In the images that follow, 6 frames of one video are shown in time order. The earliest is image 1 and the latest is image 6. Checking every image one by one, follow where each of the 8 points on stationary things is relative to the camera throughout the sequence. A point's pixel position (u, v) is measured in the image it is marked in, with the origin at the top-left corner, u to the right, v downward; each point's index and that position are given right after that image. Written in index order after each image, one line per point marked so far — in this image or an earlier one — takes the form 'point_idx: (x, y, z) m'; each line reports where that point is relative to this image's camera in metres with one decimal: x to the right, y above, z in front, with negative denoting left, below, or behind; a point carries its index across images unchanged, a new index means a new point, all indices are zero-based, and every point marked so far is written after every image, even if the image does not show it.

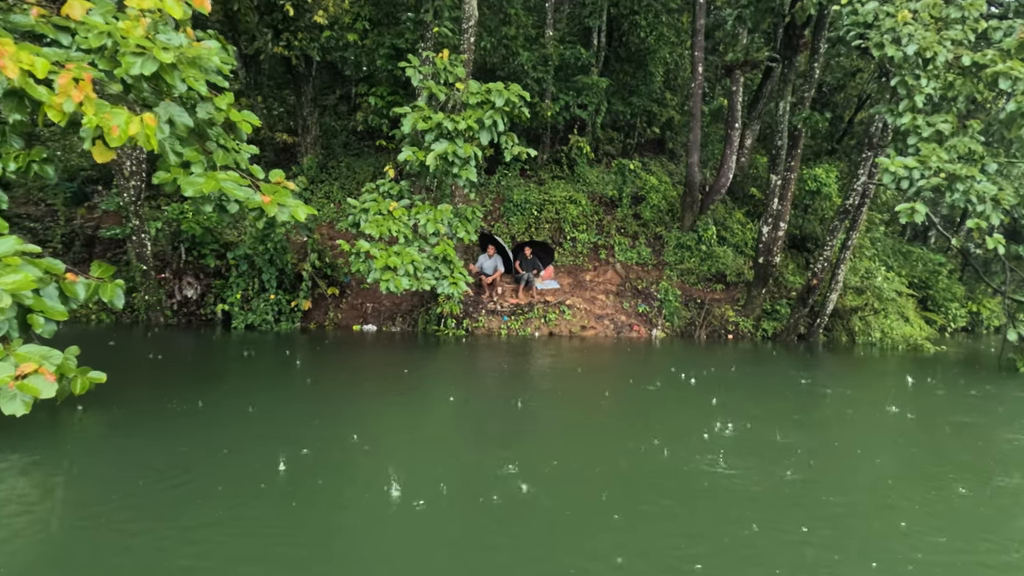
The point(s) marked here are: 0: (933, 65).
0: (+3.7, +2.0, +5.3) m
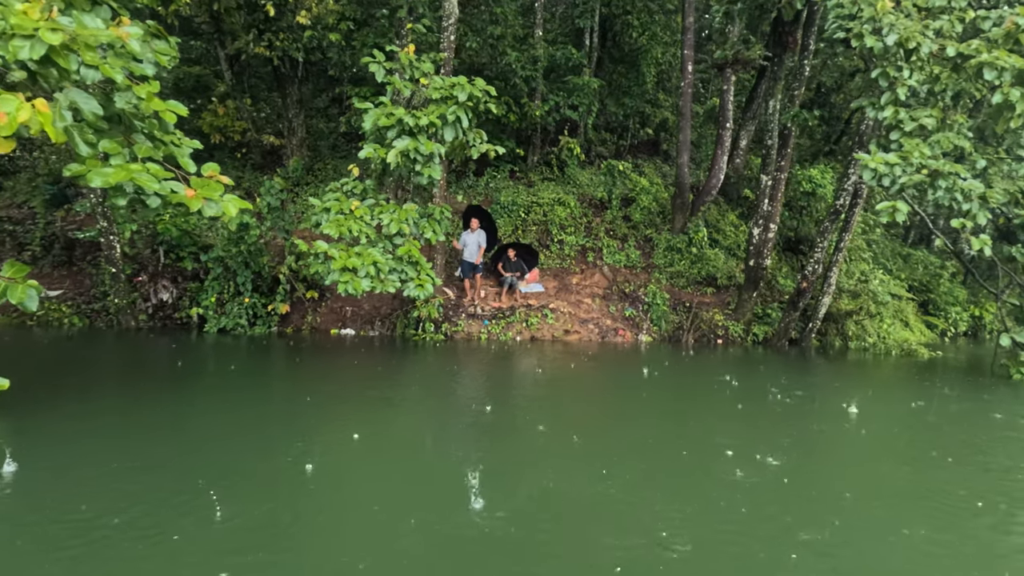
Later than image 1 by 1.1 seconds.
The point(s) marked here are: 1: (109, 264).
0: (+3.4, +1.9, +5.1) m
1: (-5.7, +0.3, +8.4) m
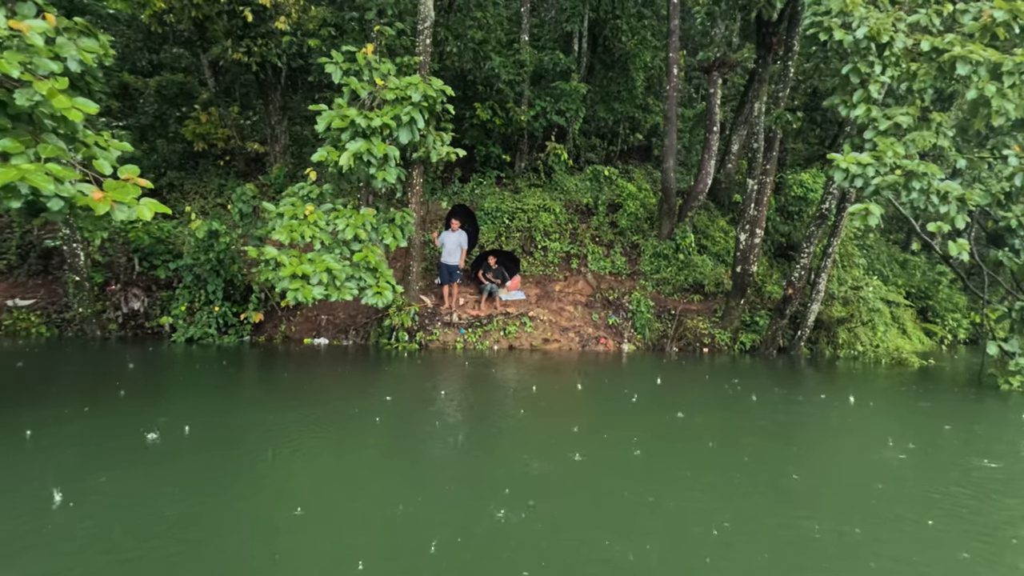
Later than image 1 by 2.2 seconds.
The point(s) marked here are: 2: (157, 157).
0: (+3.0, +1.9, +4.9) m
1: (-6.0, +0.2, +8.3) m
2: (-7.1, +2.6, +12.1) m
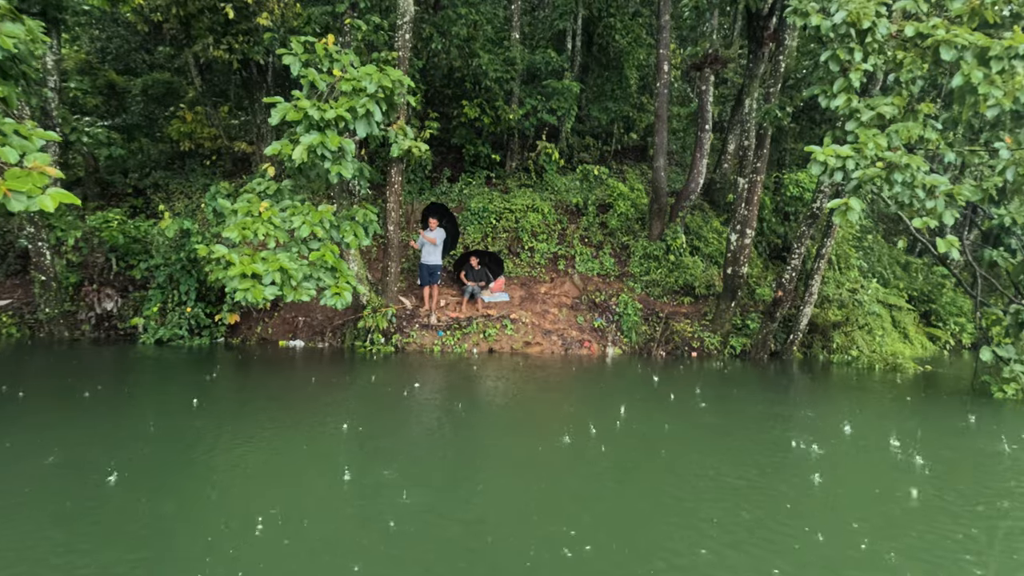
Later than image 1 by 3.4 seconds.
0: (+2.7, +1.9, +4.6) m
1: (-6.3, +0.2, +8.1) m
2: (-7.3, +2.6, +12.0) m
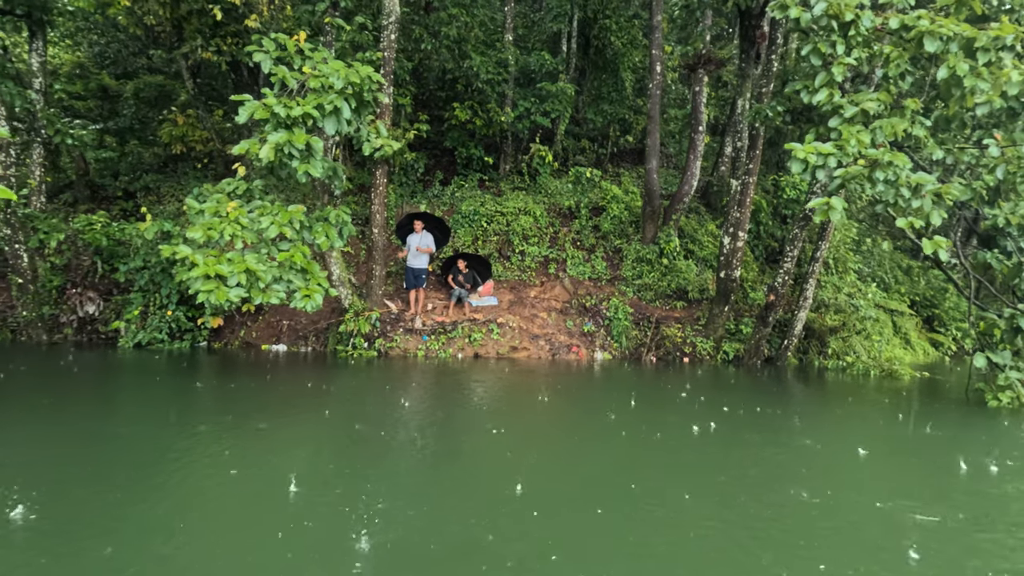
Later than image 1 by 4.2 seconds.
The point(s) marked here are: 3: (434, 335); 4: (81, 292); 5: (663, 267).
0: (+2.5, +1.9, +4.4) m
1: (-6.4, +0.2, +8.1) m
2: (-7.5, +2.5, +12.0) m
3: (-1.1, -0.7, +8.8) m
4: (-6.1, -0.1, +8.7) m
5: (+2.5, +0.3, +9.9) m
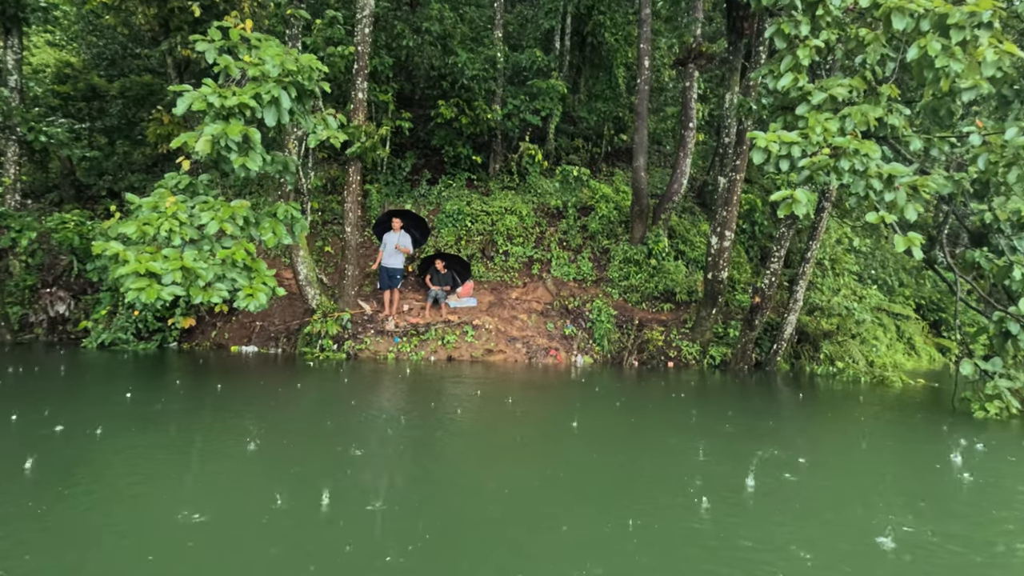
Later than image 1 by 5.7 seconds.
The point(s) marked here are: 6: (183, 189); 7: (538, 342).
0: (+2.1, +1.9, +4.1) m
1: (-6.8, +0.2, +7.9) m
2: (-7.7, +2.5, +11.9) m
3: (-1.4, -0.7, +8.6) m
4: (-6.4, -0.1, +8.6) m
5: (+2.2, +0.3, +9.6) m
6: (-2.8, +0.8, +5.2) m
7: (+0.5, -0.8, +8.8) m
